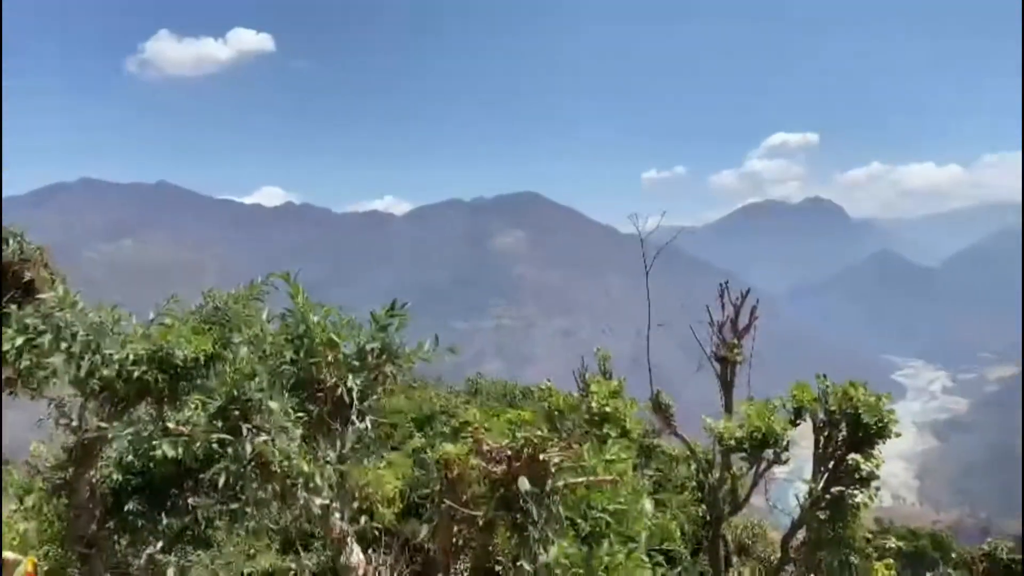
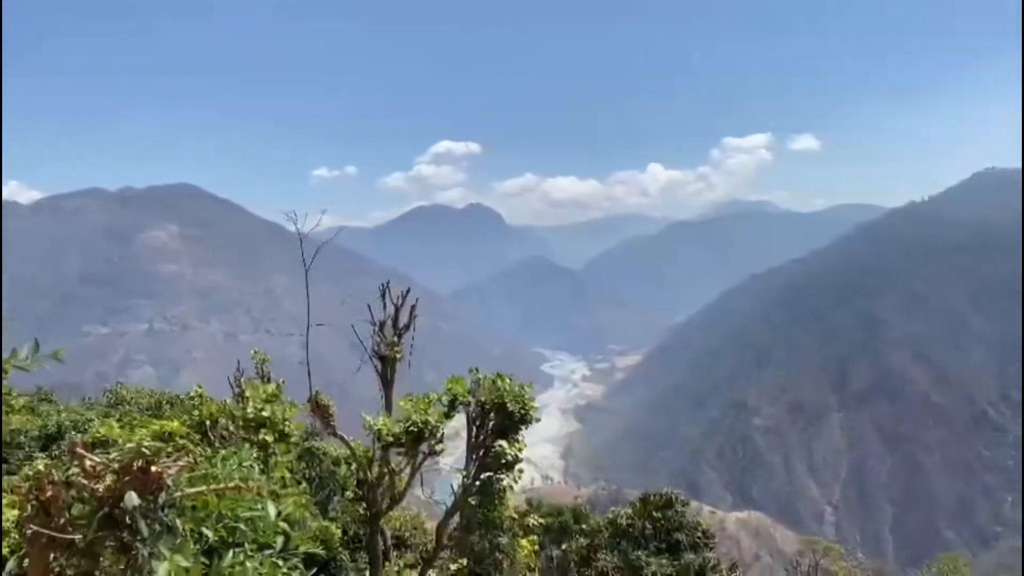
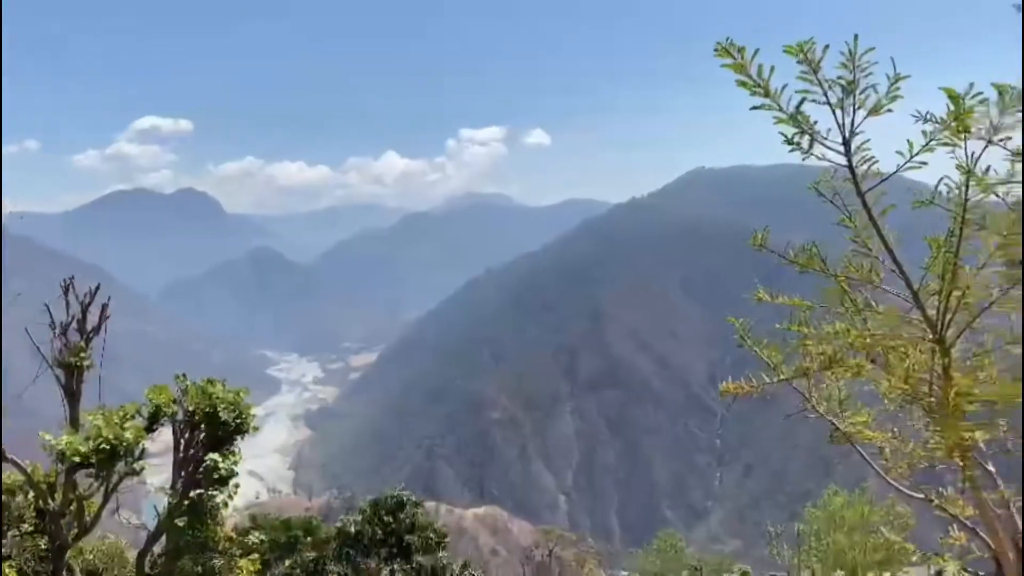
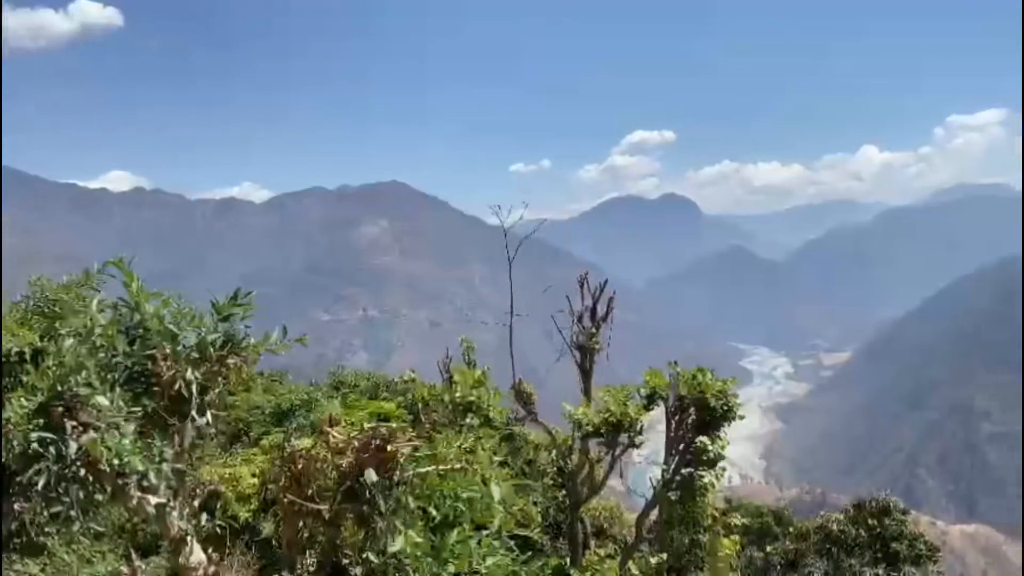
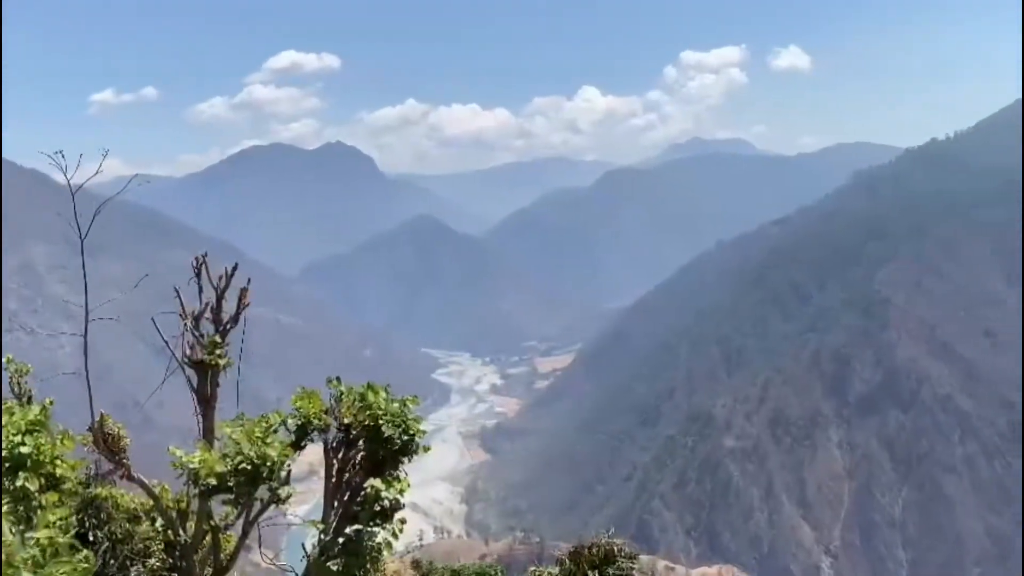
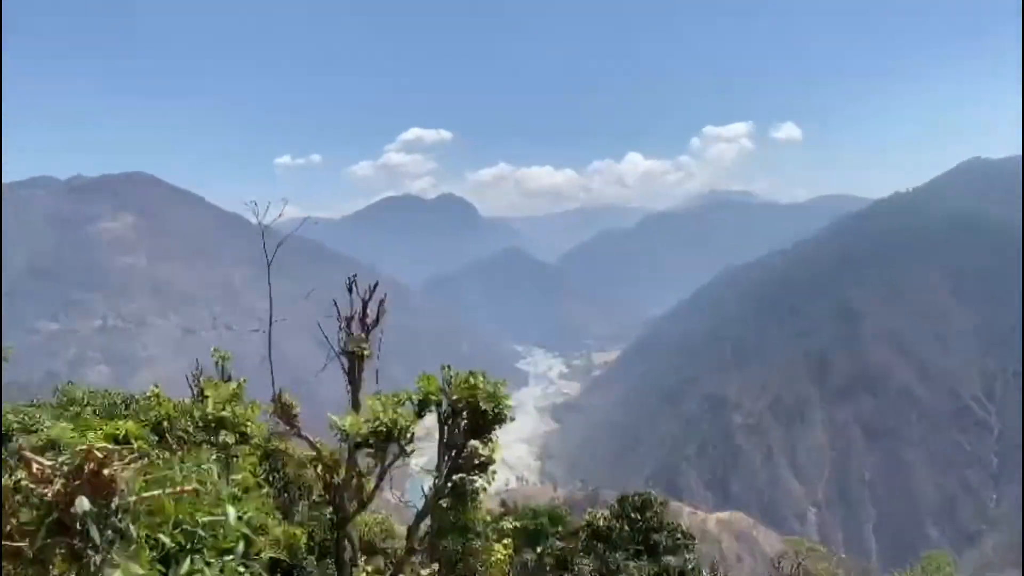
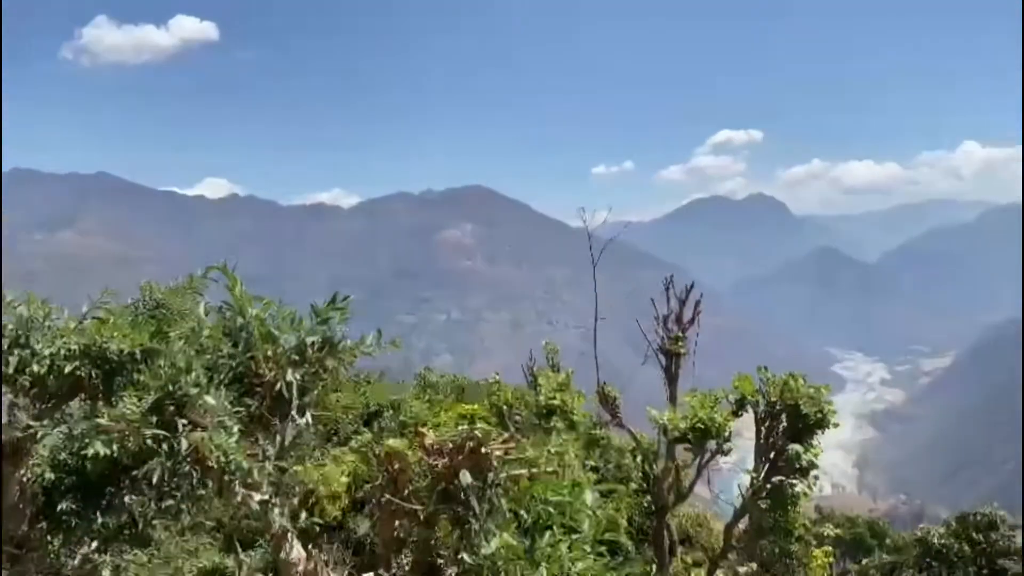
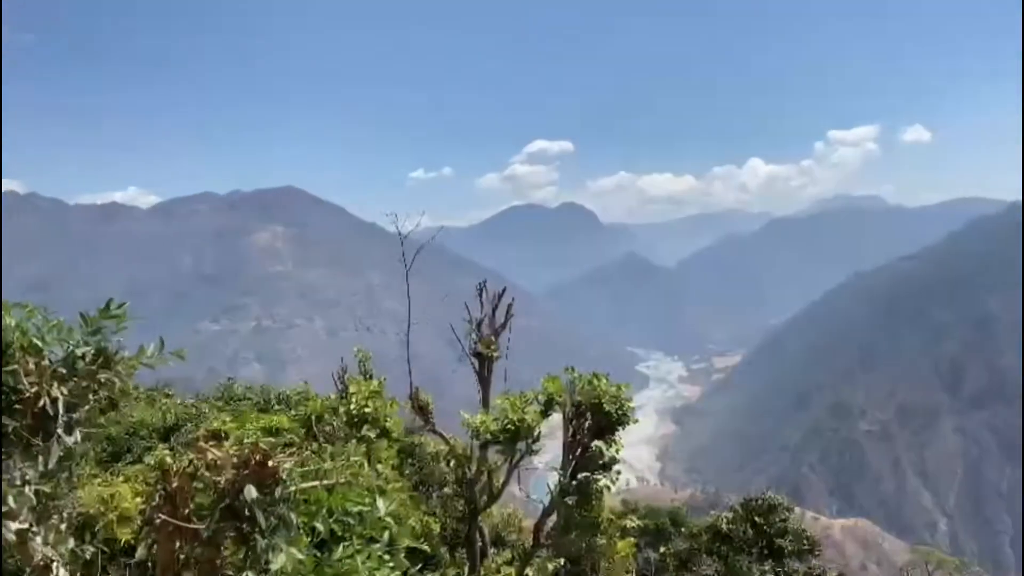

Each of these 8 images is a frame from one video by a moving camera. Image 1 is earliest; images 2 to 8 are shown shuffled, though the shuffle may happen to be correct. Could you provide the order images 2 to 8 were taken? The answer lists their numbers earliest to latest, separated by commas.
7, 4, 8, 2, 6, 5, 3
